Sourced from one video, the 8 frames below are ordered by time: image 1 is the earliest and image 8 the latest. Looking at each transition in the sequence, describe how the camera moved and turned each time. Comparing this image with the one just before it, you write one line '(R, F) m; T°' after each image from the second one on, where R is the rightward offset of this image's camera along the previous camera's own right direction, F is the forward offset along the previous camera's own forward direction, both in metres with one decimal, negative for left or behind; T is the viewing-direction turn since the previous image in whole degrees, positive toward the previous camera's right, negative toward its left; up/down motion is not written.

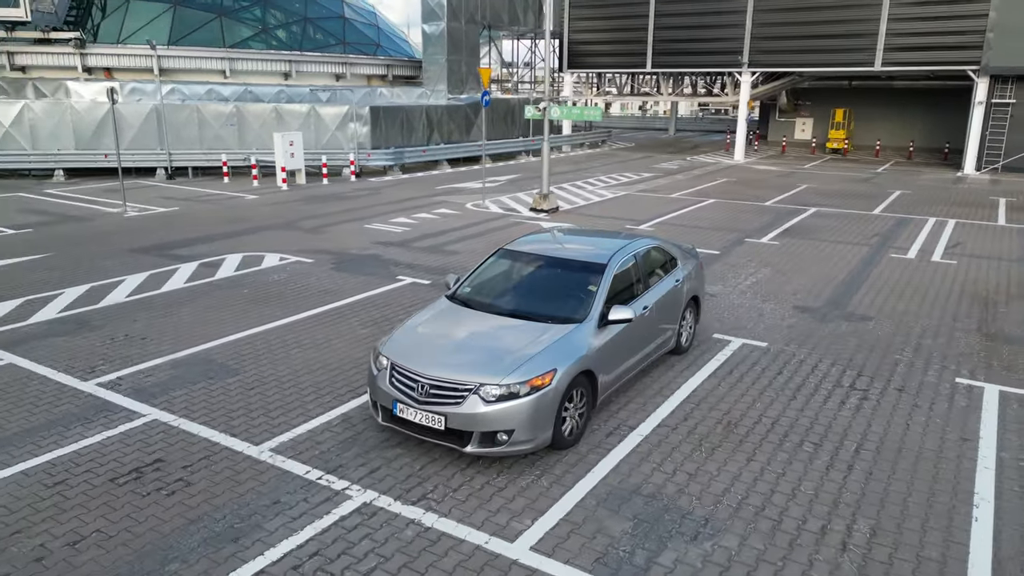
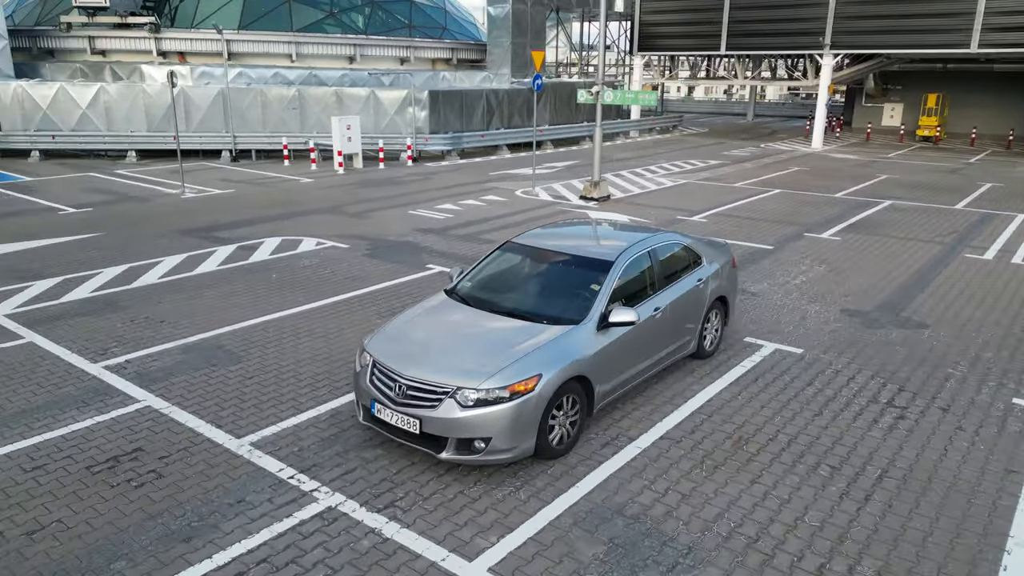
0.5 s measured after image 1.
(+0.7, +0.4) m; -6°
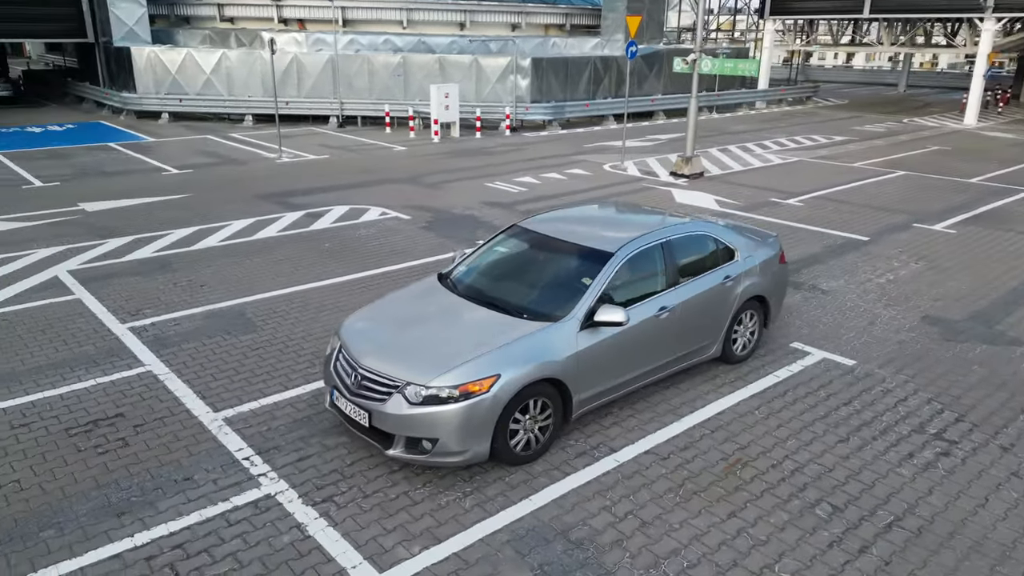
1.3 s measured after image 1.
(+1.1, +0.6) m; -10°
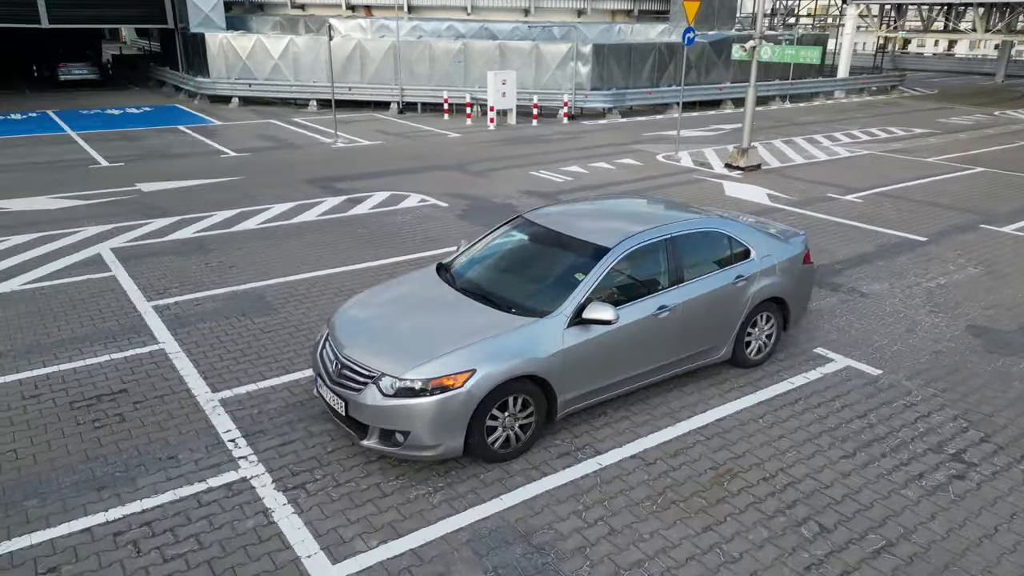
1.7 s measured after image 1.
(+0.6, +0.2) m; -6°
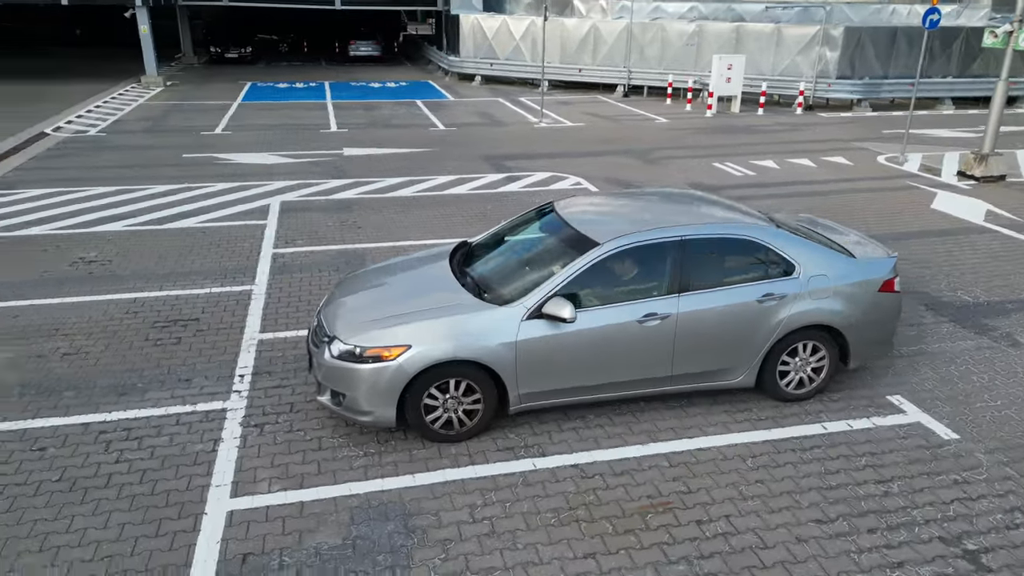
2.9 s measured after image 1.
(+2.1, +0.5) m; -20°
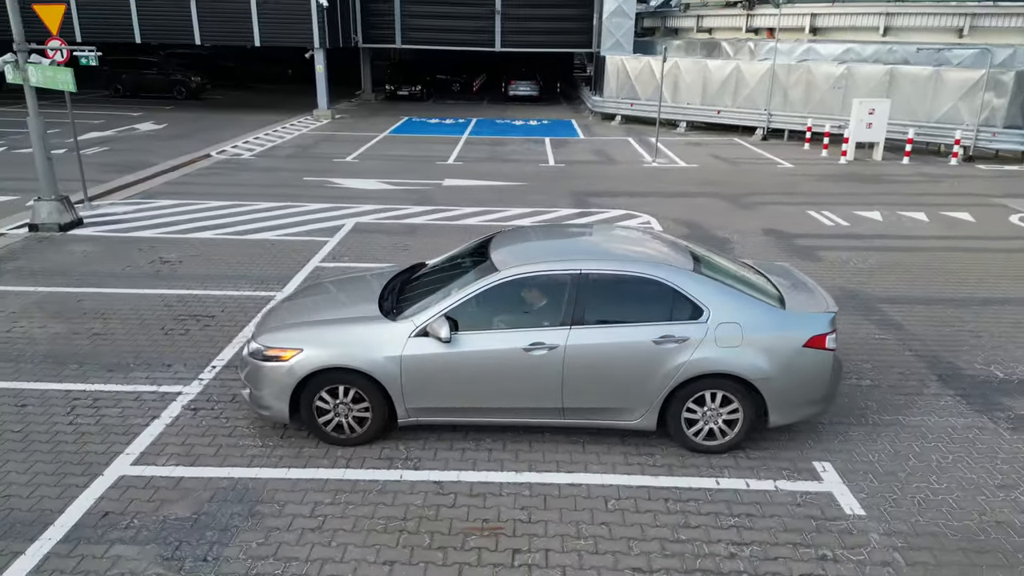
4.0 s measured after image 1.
(+2.1, +0.1) m; -14°
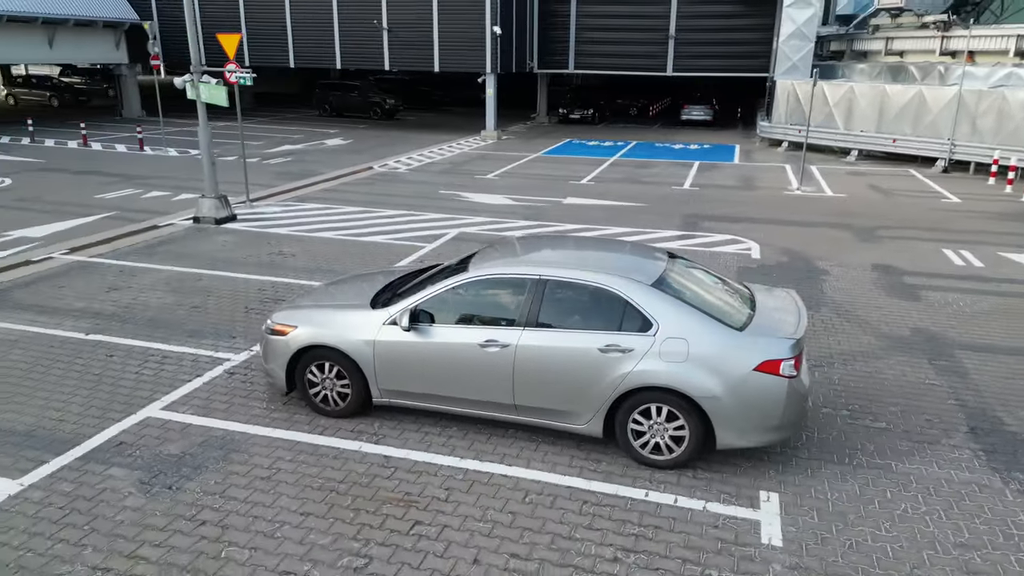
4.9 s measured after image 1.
(+1.8, -0.1) m; -15°
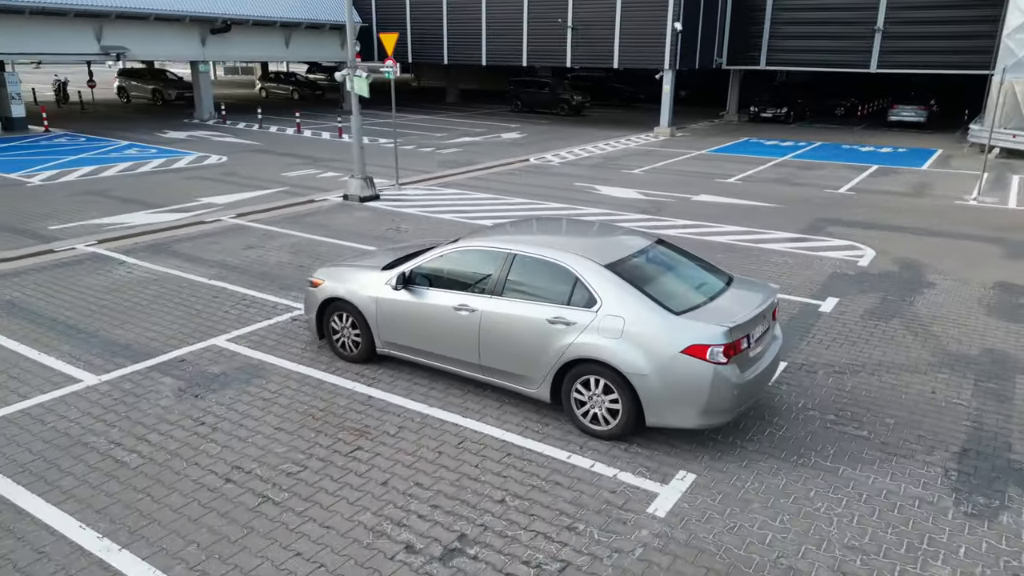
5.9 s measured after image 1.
(+2.0, -0.3) m; -16°
